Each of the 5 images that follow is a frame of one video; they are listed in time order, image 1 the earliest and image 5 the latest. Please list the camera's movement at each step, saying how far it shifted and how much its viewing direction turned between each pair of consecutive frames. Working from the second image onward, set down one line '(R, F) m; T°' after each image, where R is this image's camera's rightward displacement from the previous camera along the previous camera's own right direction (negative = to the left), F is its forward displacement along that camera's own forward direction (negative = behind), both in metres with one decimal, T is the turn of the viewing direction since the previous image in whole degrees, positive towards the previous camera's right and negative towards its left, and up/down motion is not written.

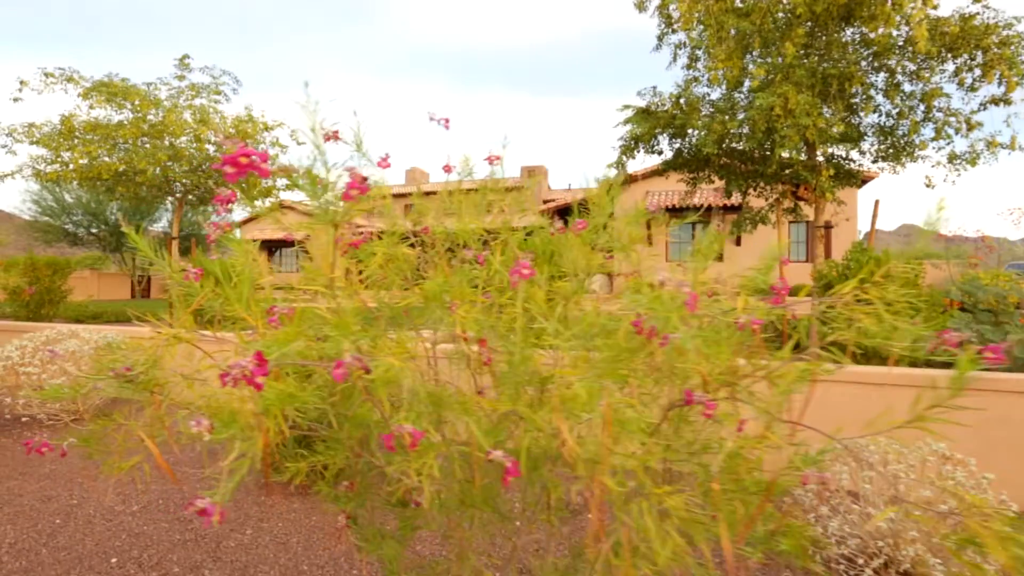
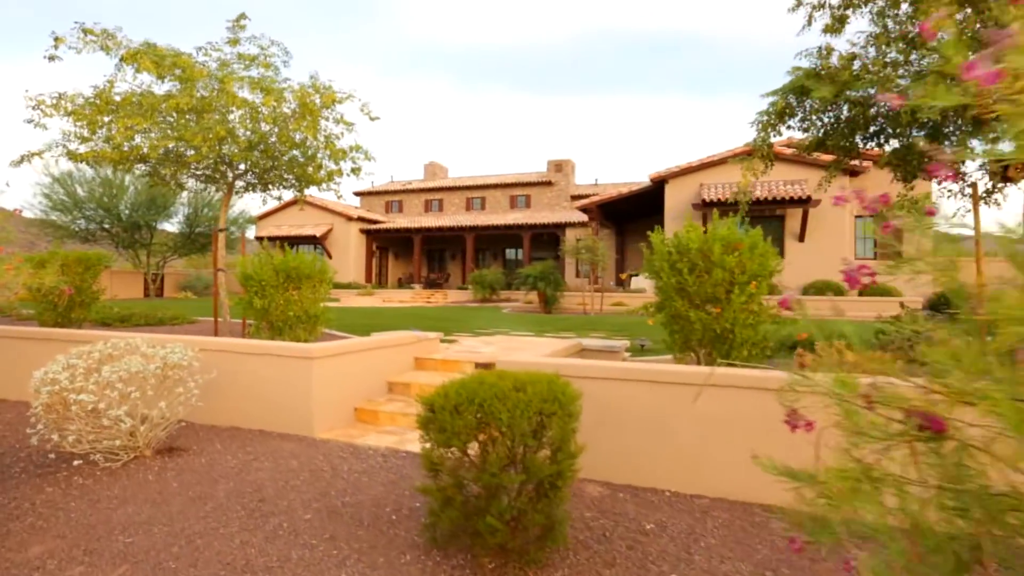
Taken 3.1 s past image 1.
(-1.5, +1.4) m; 0°
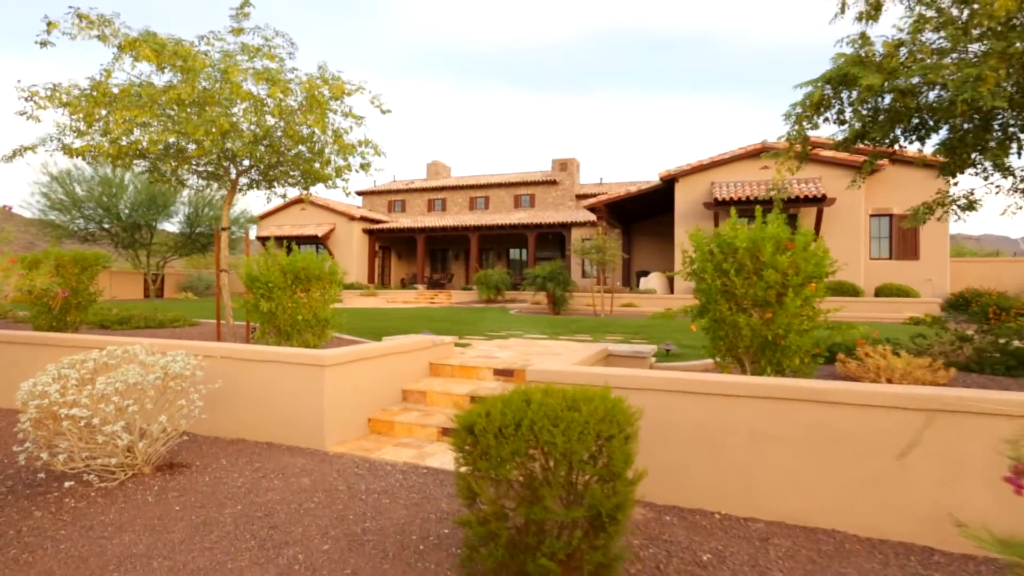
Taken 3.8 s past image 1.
(-0.2, +0.4) m; 0°
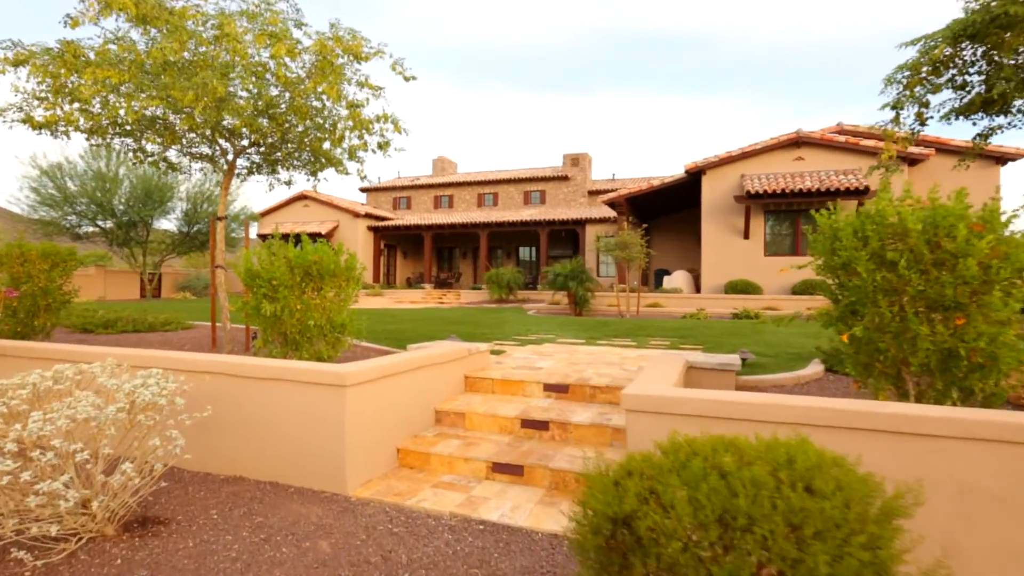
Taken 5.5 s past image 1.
(-0.5, +1.2) m; 0°
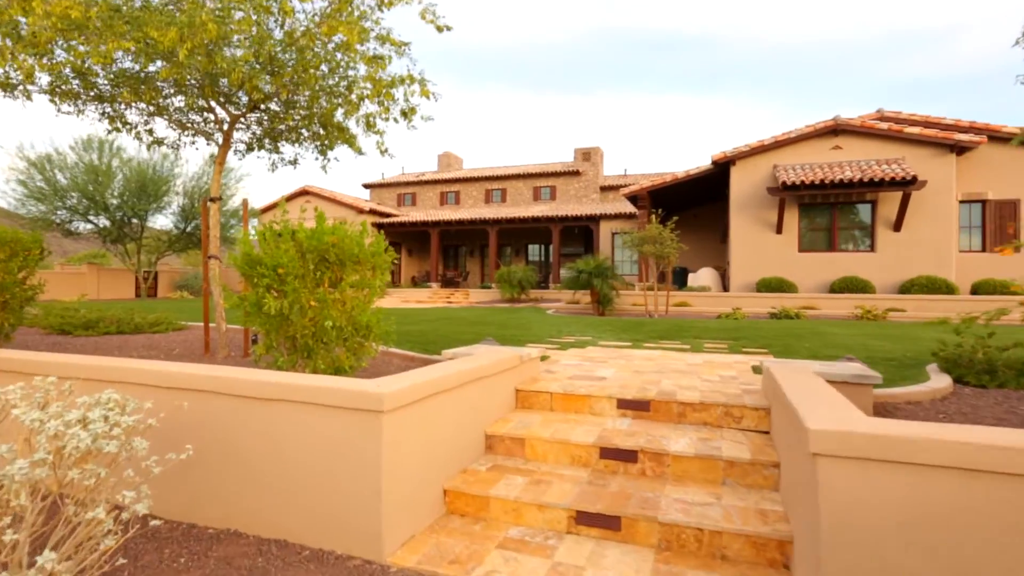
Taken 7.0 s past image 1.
(-0.5, +1.2) m; 0°
